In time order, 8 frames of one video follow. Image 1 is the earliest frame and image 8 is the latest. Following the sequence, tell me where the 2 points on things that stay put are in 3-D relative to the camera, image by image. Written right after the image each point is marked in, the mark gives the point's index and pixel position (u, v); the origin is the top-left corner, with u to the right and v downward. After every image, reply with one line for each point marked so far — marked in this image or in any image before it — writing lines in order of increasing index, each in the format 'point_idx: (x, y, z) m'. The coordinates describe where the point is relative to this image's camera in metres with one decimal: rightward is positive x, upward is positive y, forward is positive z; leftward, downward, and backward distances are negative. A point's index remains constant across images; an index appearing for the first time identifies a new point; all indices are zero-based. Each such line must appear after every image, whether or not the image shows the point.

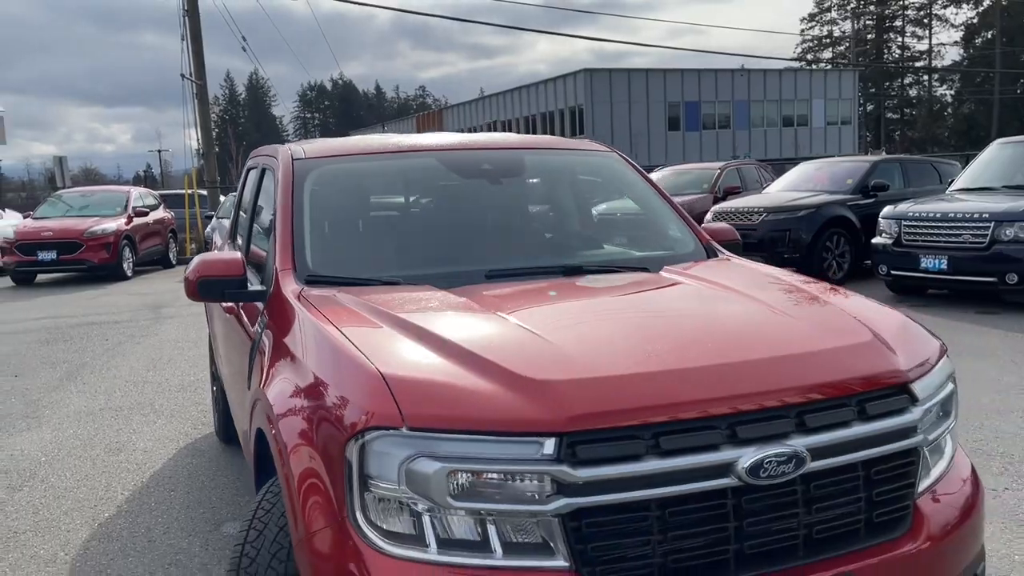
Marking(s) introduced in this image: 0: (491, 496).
0: (0.0, -0.5, +2.0) m
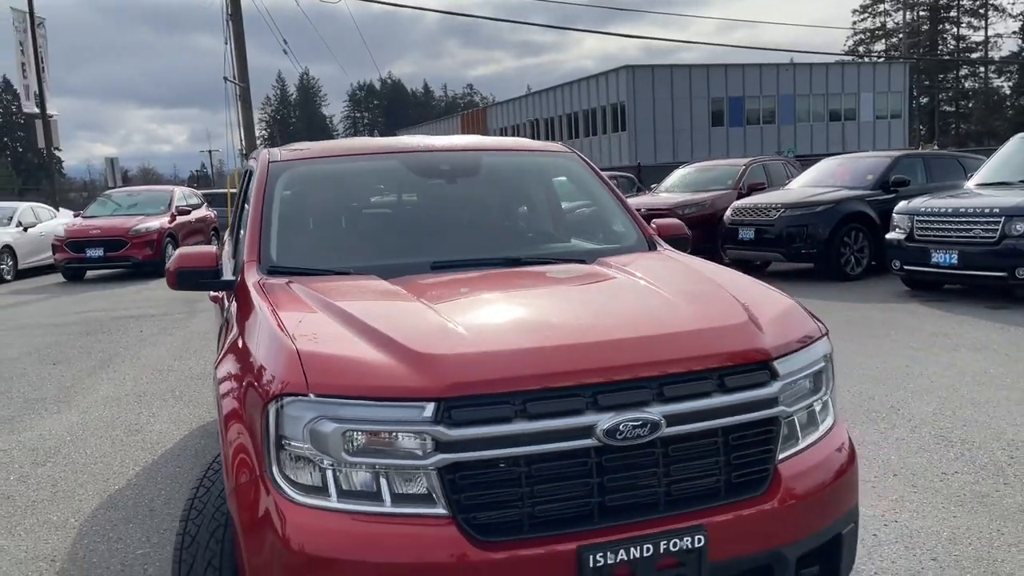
0: (-0.4, -0.5, +2.4) m
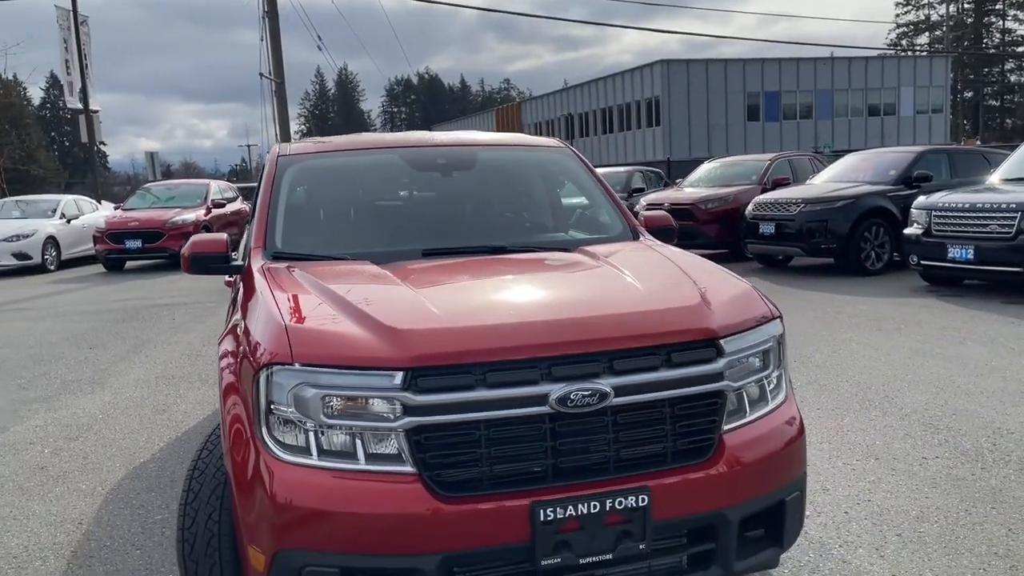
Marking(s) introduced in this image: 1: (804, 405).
0: (-0.5, -0.4, +2.7) m
1: (+2.1, -0.8, +6.2) m
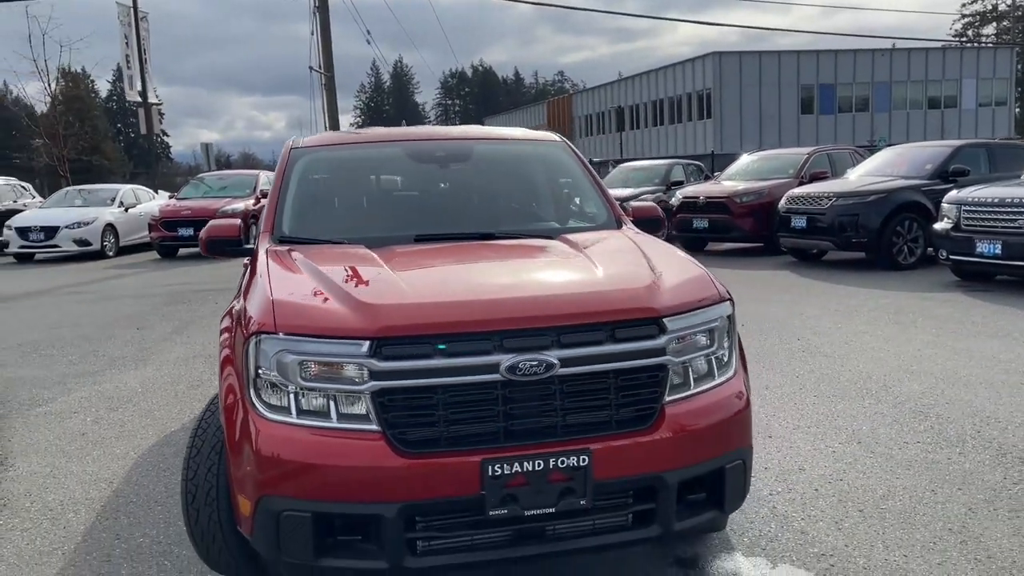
0: (-0.6, -0.3, +3.0) m
1: (+2.1, -0.8, +6.4) m
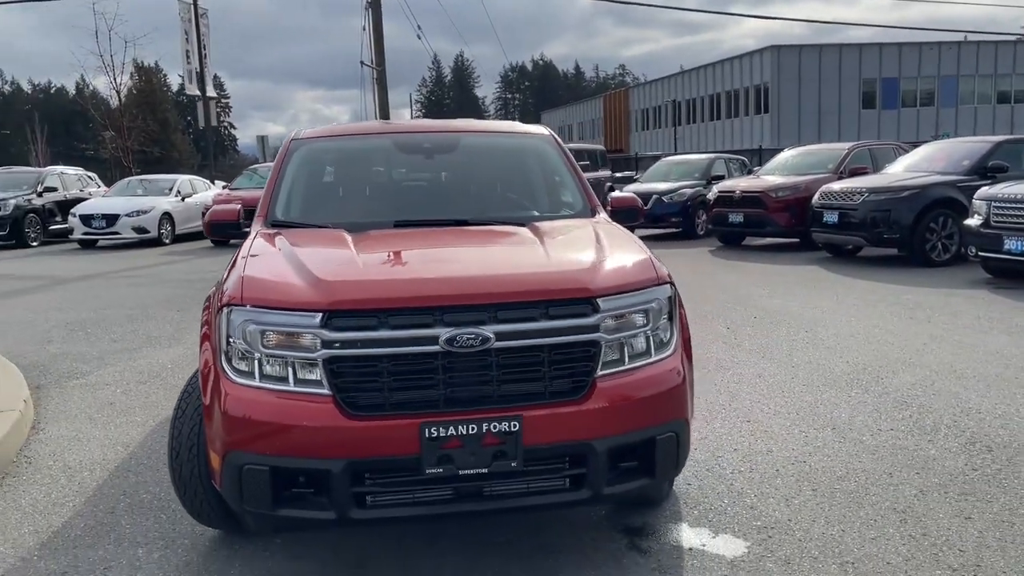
0: (-0.9, -0.2, +3.3) m
1: (+2.1, -0.7, +6.5) m
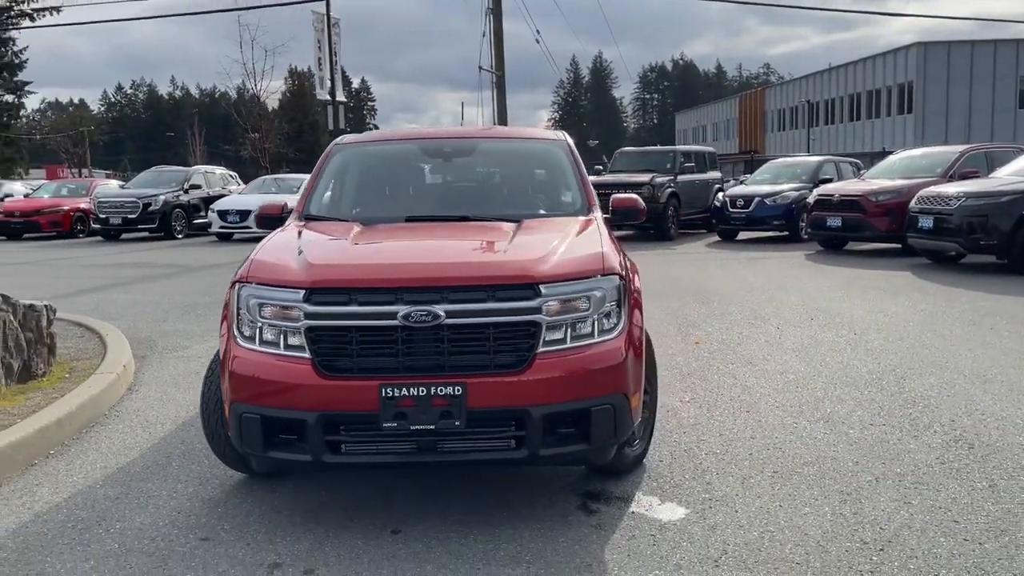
0: (-1.1, -0.1, +4.0) m
1: (+2.3, -0.7, +6.7) m
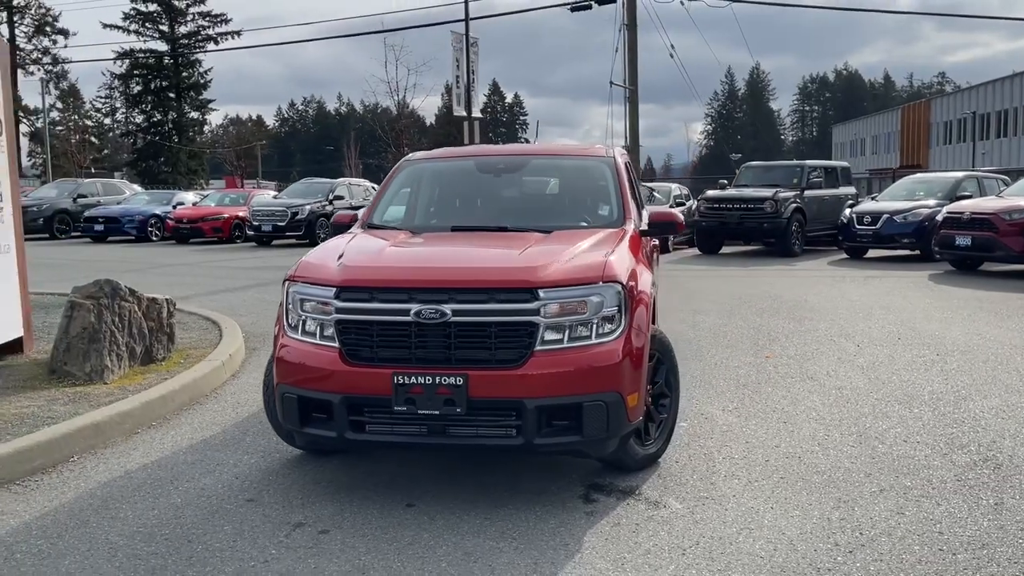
0: (-1.0, -0.1, +4.7) m
1: (+2.8, -0.8, +6.7) m
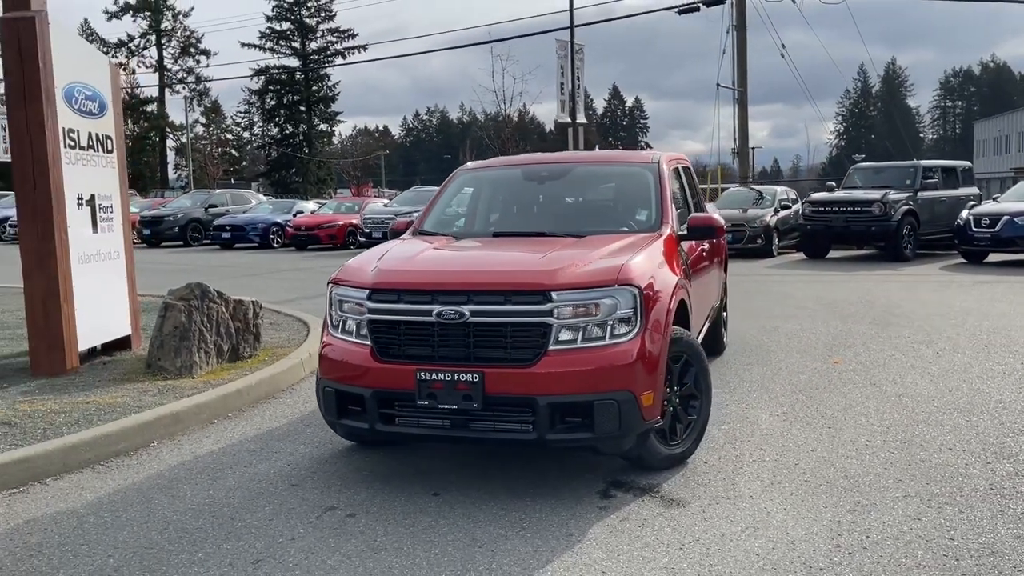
0: (-0.9, -0.1, +5.0) m
1: (+3.1, -0.9, +6.5) m
